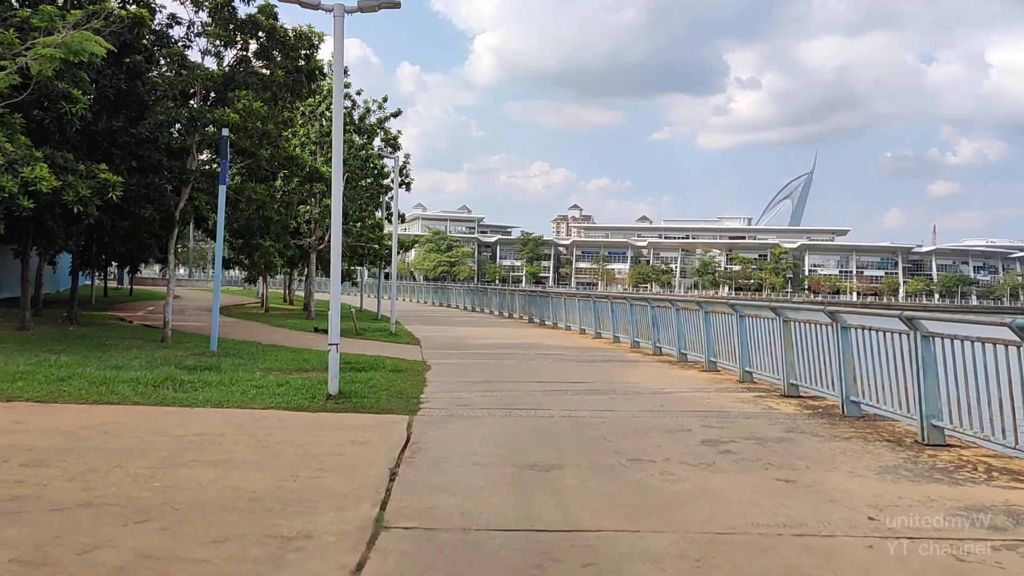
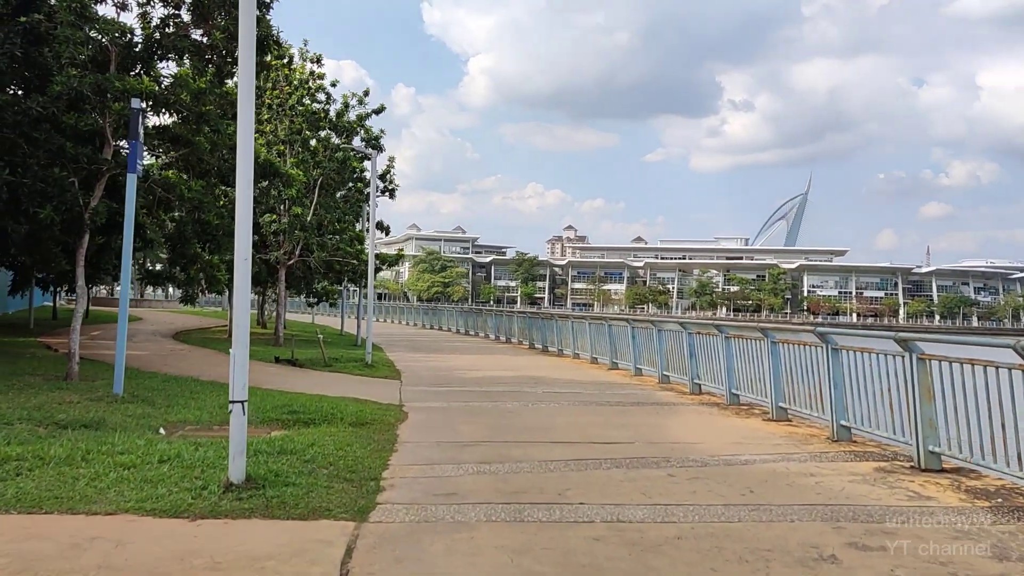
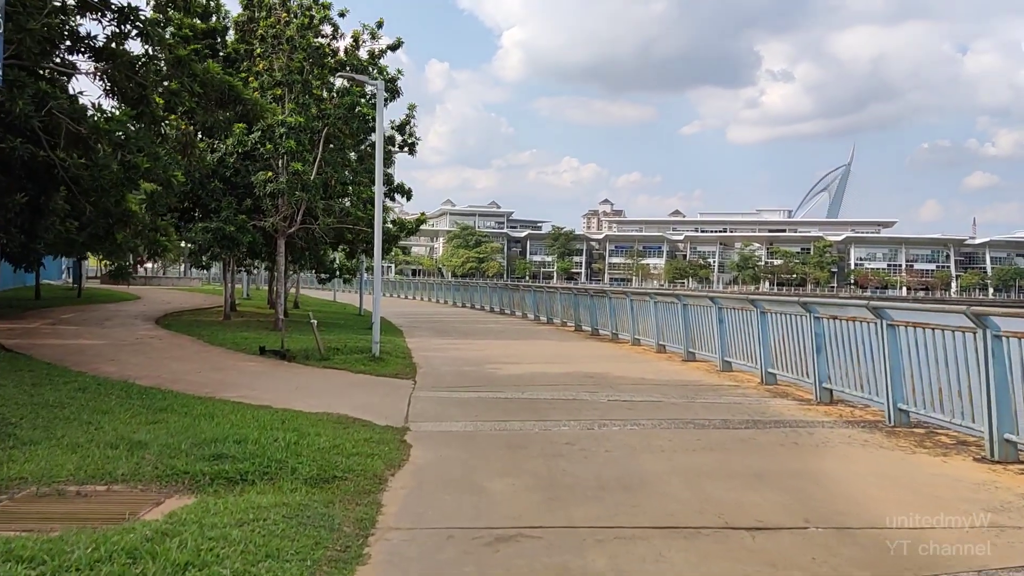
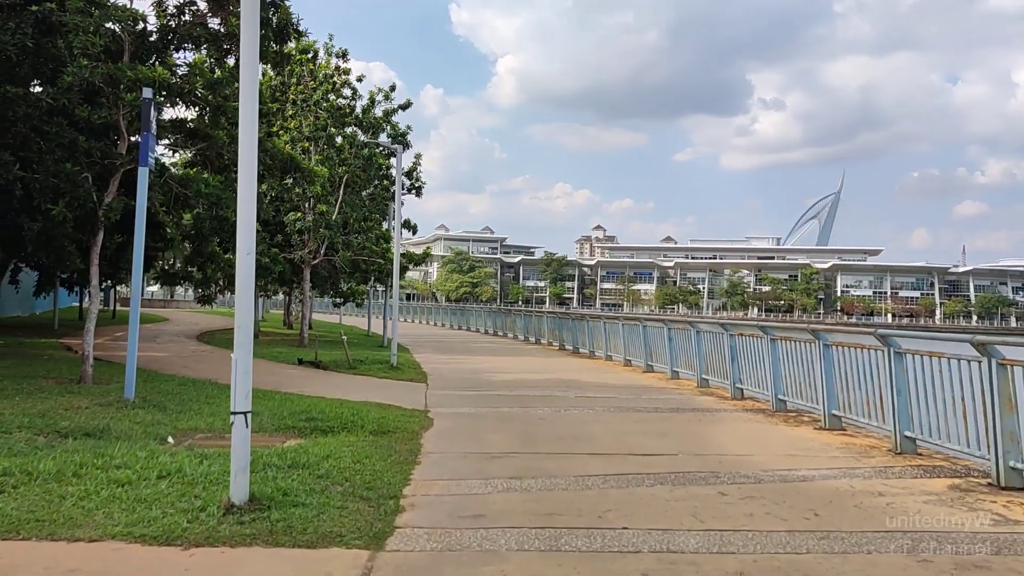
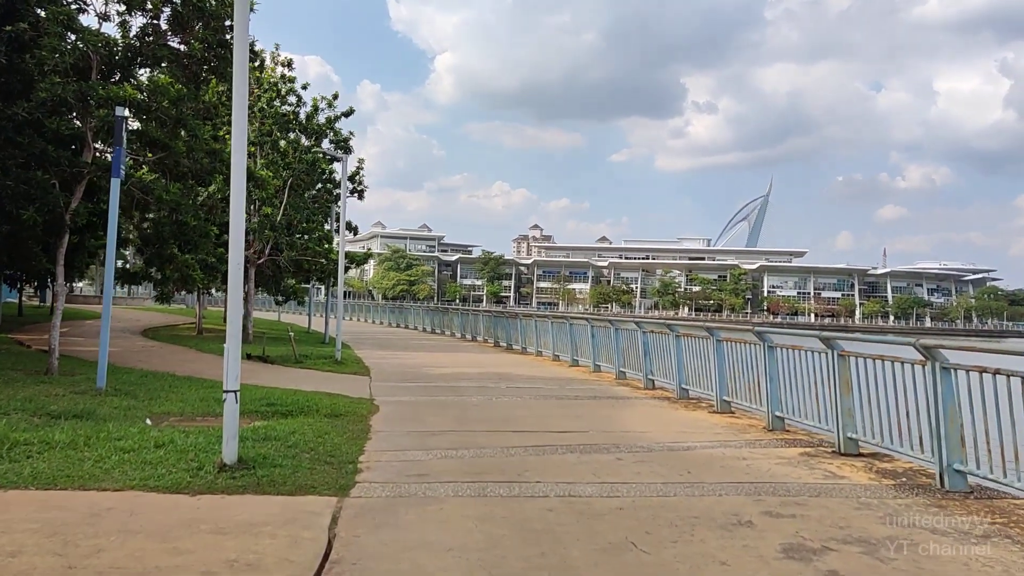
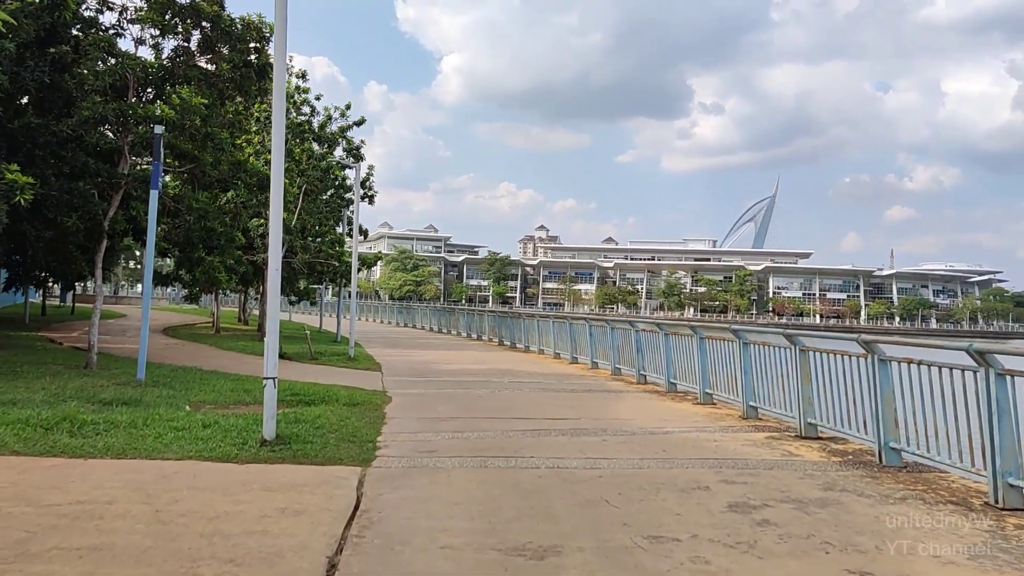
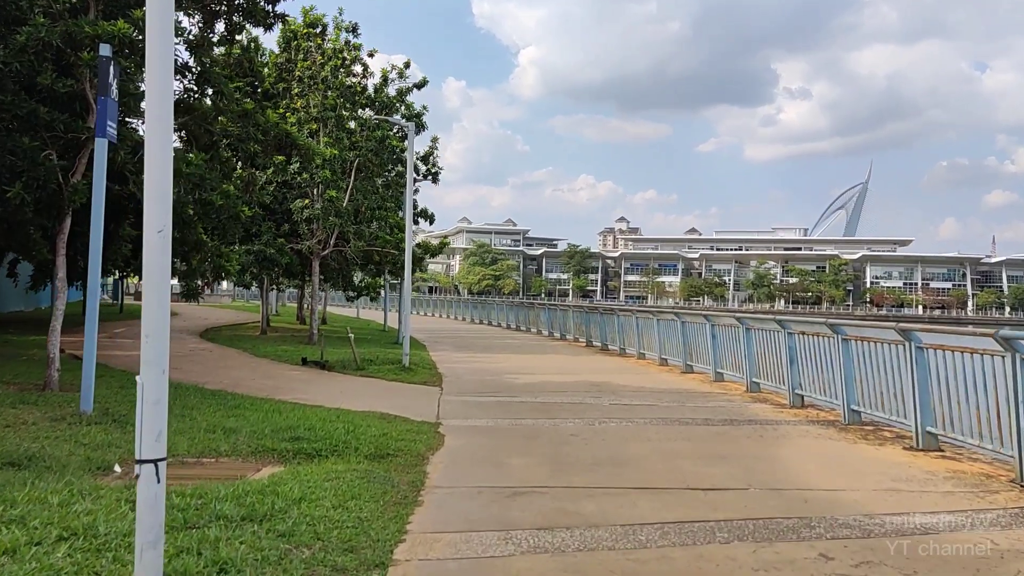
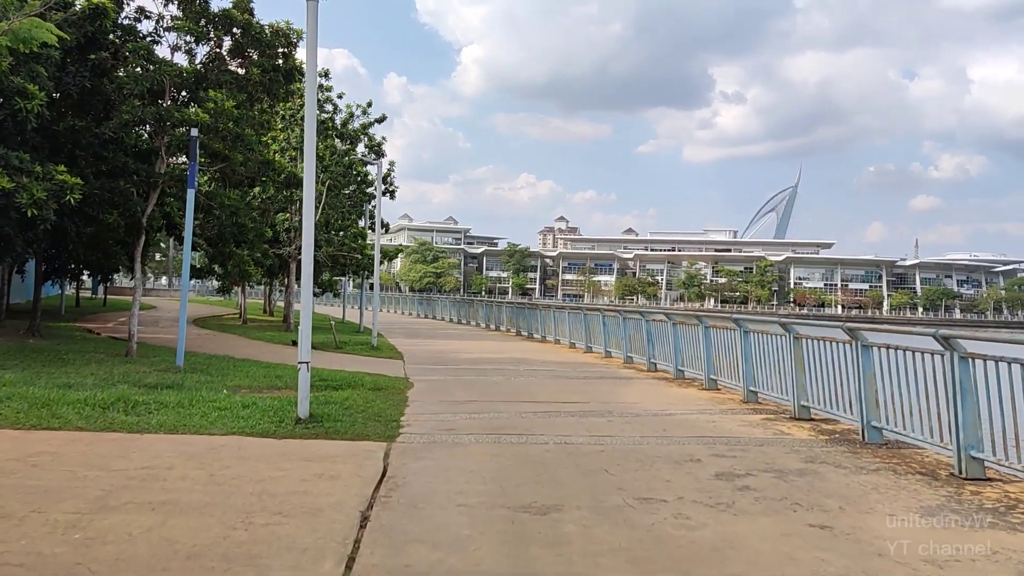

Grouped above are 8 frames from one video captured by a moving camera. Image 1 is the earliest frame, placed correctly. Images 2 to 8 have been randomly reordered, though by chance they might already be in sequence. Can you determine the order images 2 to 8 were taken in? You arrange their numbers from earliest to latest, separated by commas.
8, 6, 5, 2, 4, 7, 3
